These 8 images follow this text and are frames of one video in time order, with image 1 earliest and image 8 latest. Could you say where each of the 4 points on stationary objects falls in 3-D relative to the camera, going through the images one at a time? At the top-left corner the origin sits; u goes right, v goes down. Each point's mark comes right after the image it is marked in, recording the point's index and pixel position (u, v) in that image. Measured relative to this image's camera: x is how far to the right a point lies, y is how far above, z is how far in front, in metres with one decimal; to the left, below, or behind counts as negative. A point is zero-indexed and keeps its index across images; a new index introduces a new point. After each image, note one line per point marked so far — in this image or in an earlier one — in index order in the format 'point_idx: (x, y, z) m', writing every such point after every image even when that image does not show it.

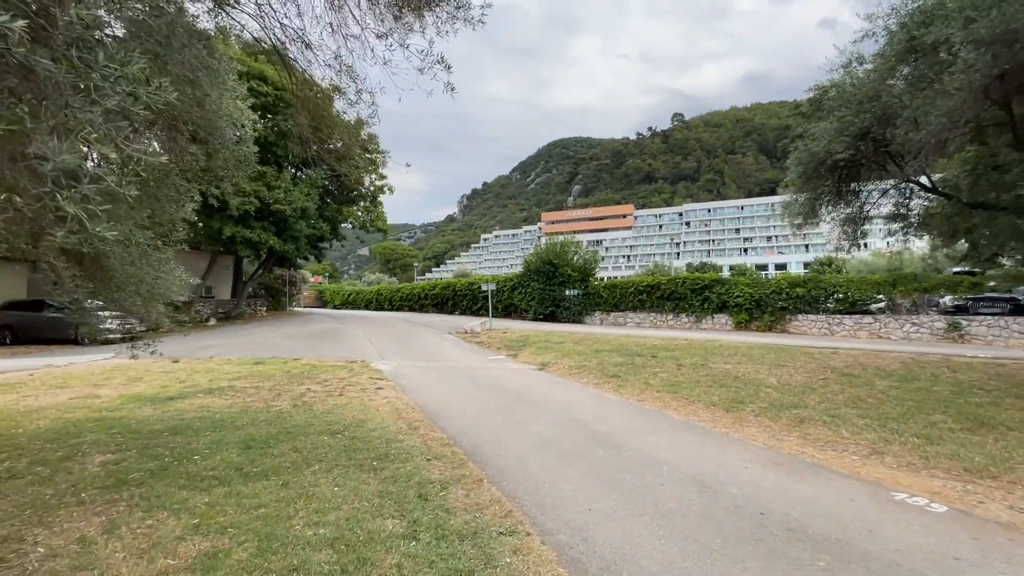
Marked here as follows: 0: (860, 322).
0: (+13.5, -1.4, +18.5) m
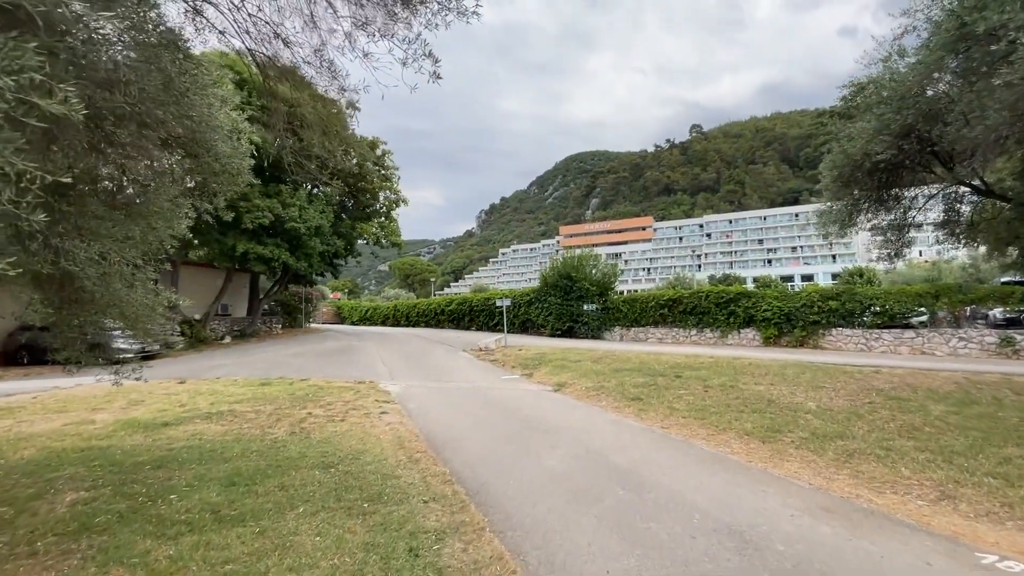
0: (+14.1, -1.8, +17.3) m
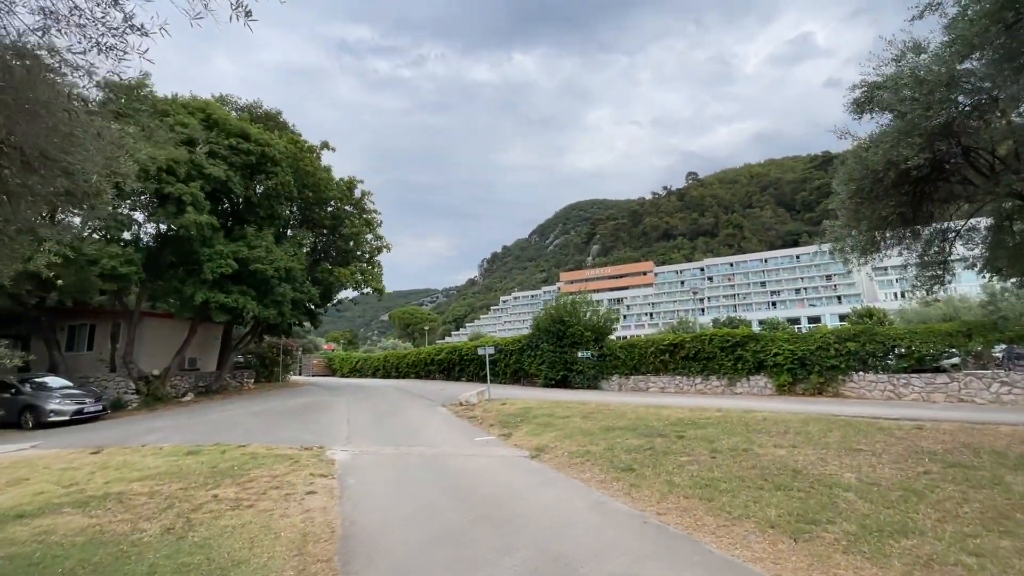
0: (+13.5, -3.1, +15.4) m
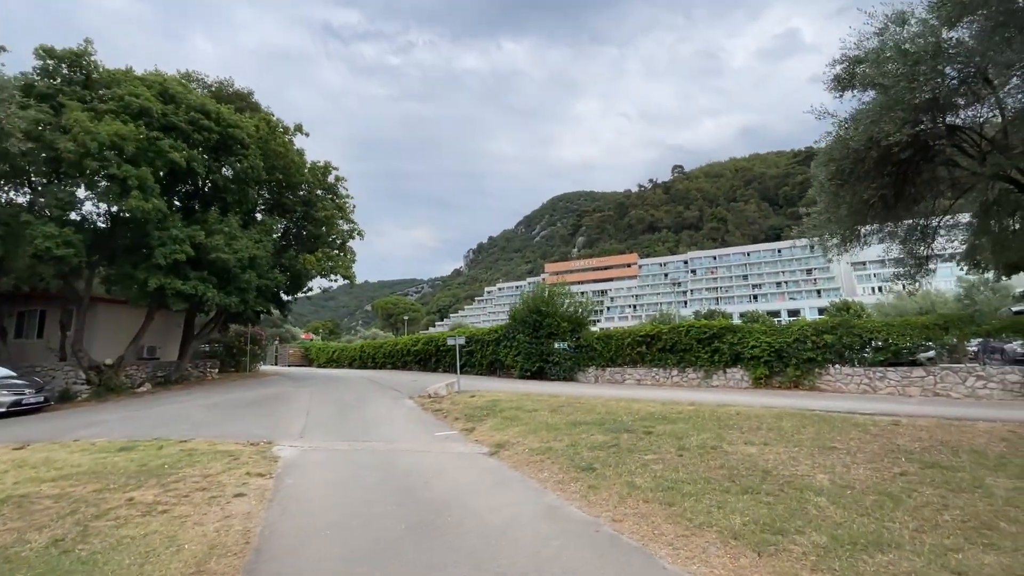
0: (+12.5, -2.8, +15.1) m
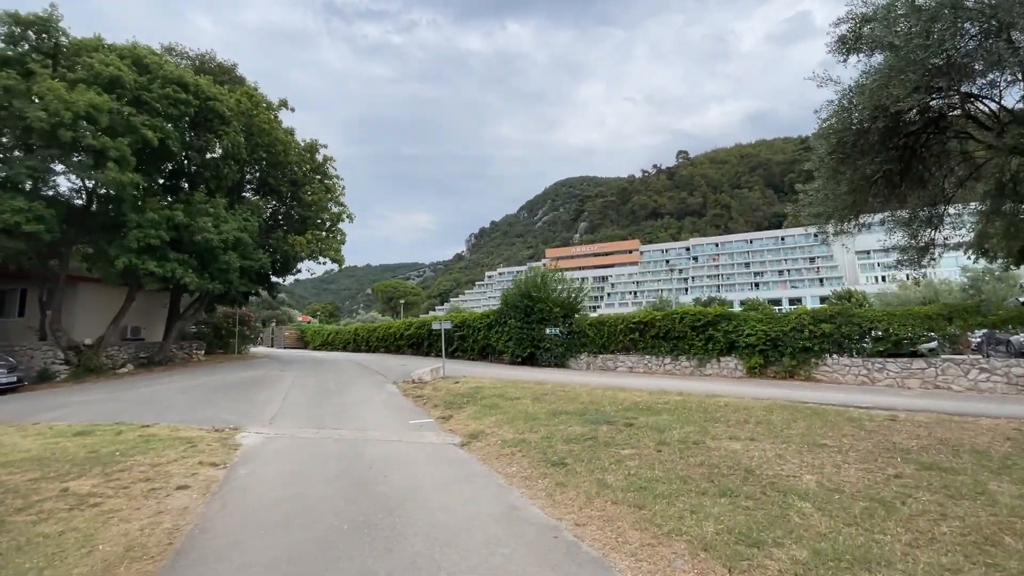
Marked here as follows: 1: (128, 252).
0: (+12.1, -2.5, +14.6) m
1: (-13.5, +1.3, +16.8) m
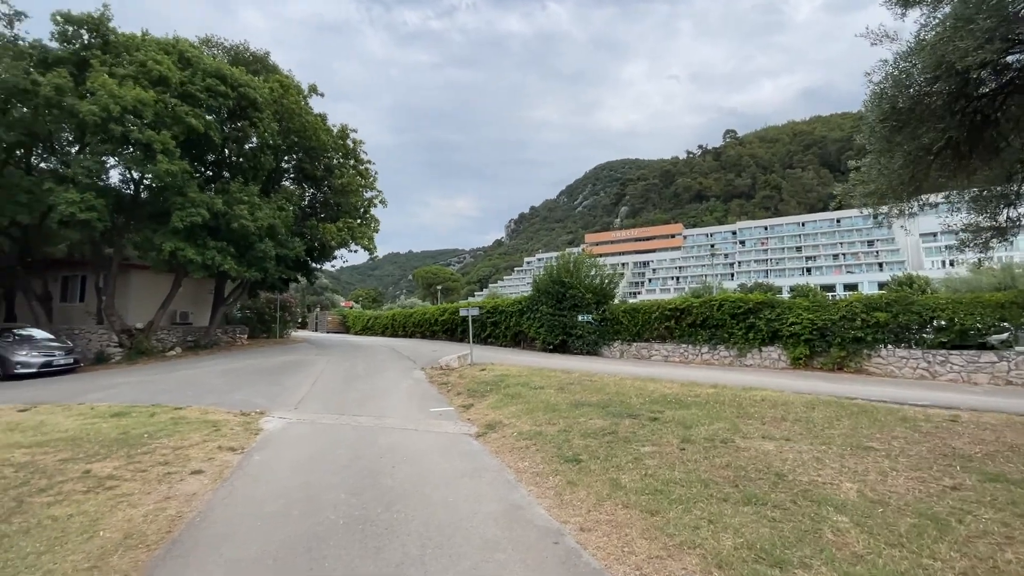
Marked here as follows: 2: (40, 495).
0: (+12.9, -2.0, +13.3) m
1: (-12.5, +1.8, +17.5) m
2: (-5.4, -2.4, +5.5) m
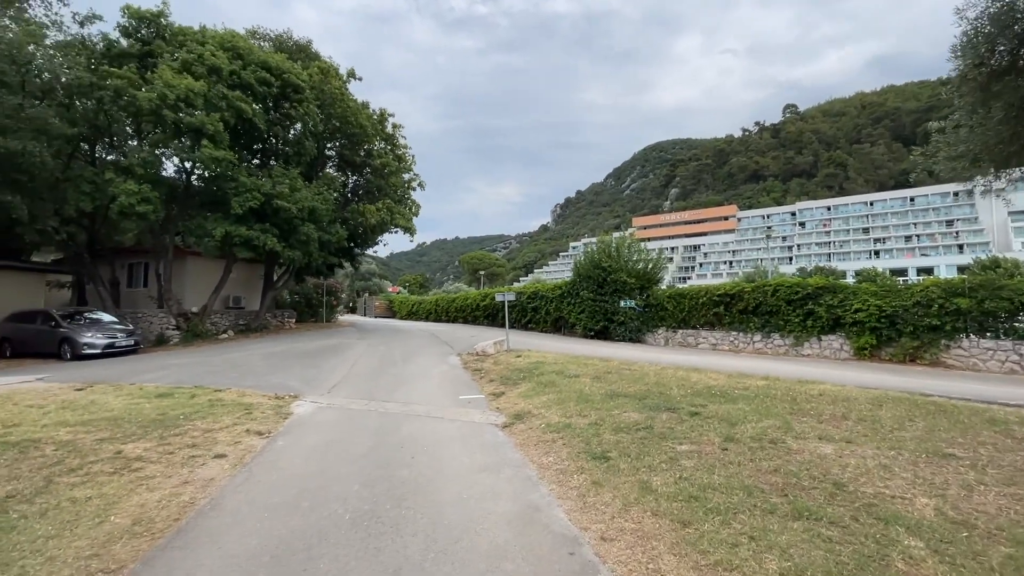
0: (+13.7, -1.6, +11.6) m
1: (-11.1, +2.3, +18.1) m
2: (-5.2, -2.2, +5.6) m
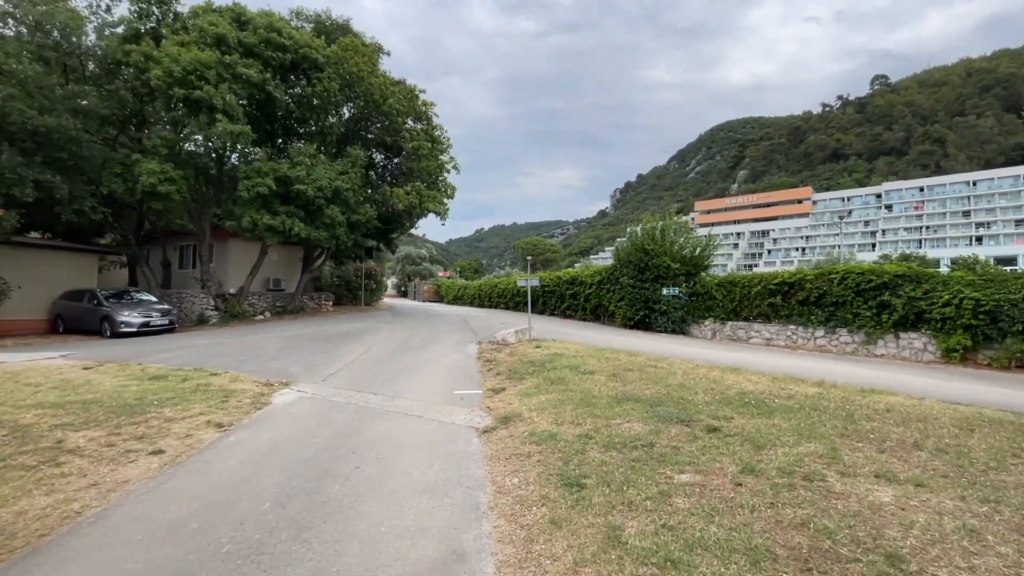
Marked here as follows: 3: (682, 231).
0: (+13.9, -1.5, +8.8) m
1: (-9.9, +3.0, +18.1) m
2: (-5.6, -1.9, +5.1) m
3: (+6.8, +2.3, +19.1) m
